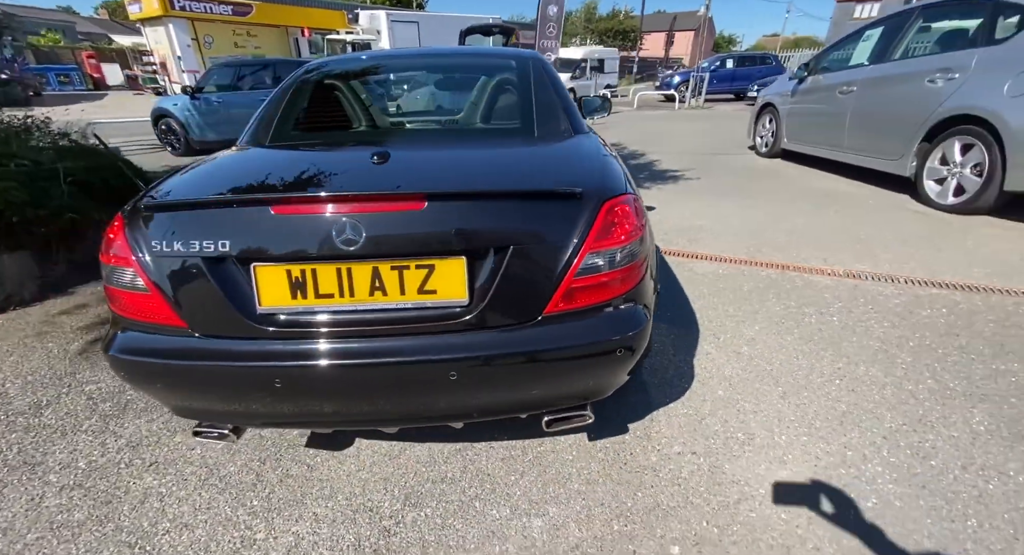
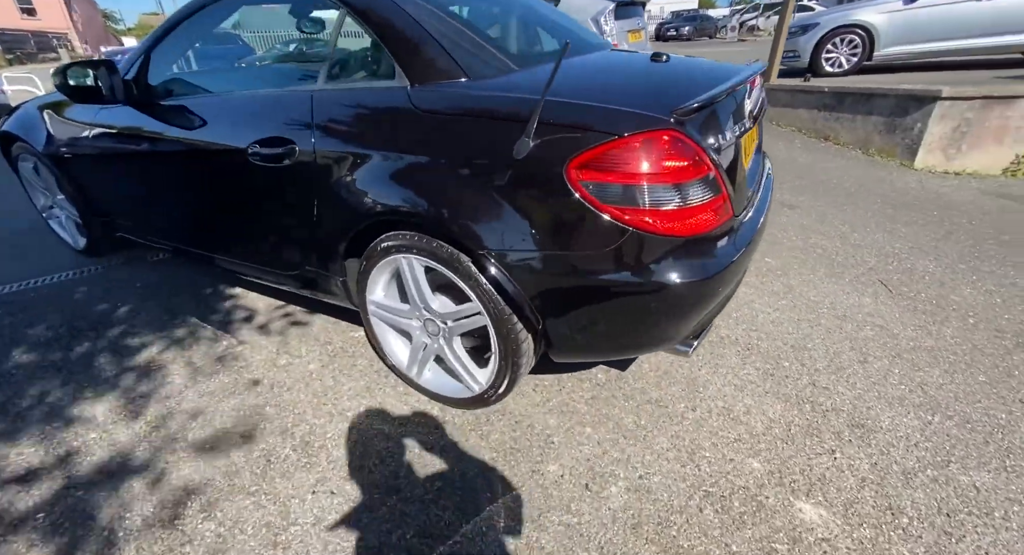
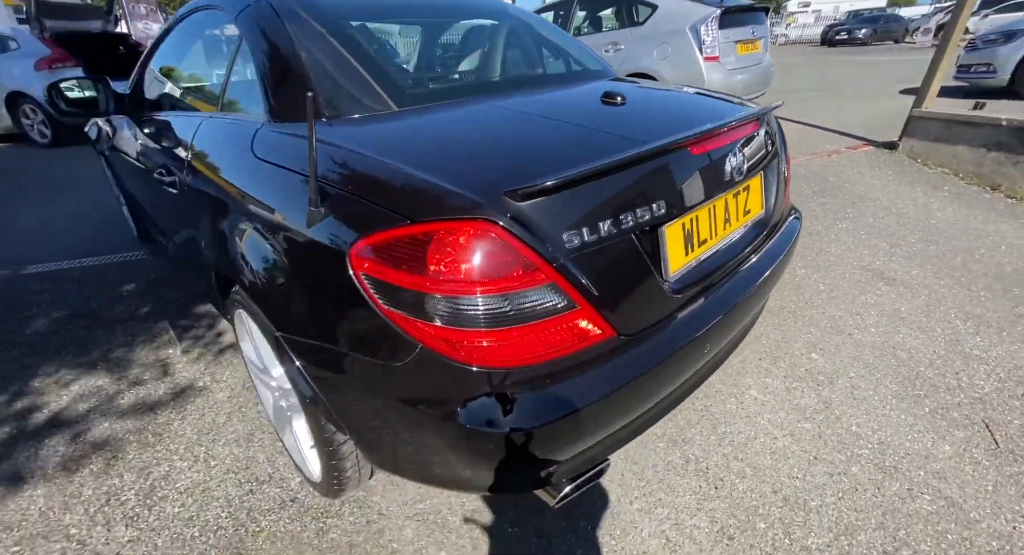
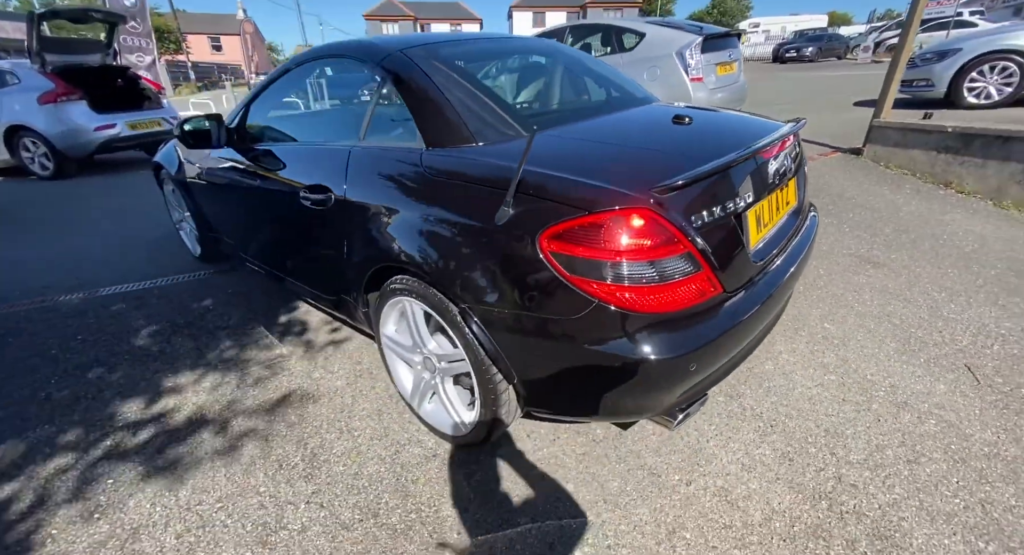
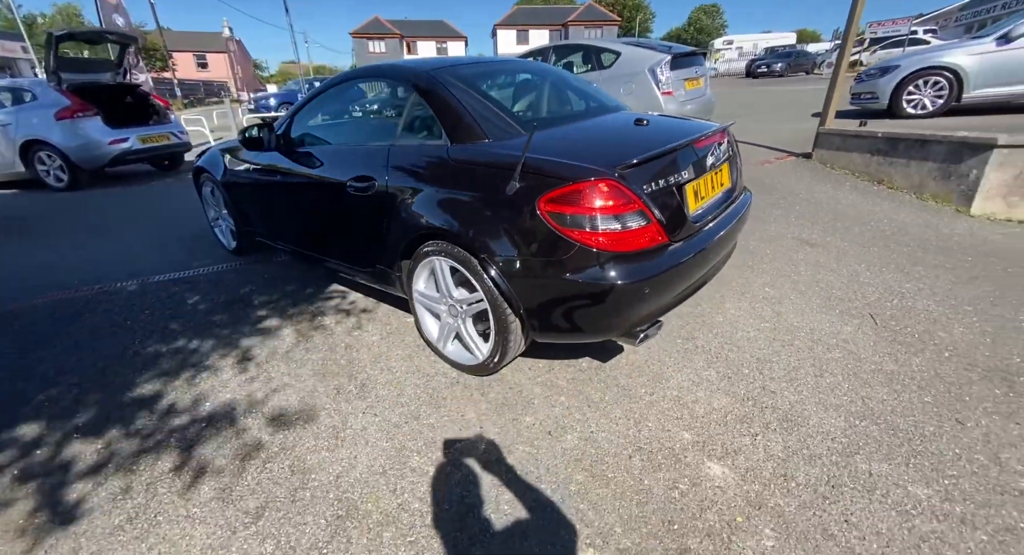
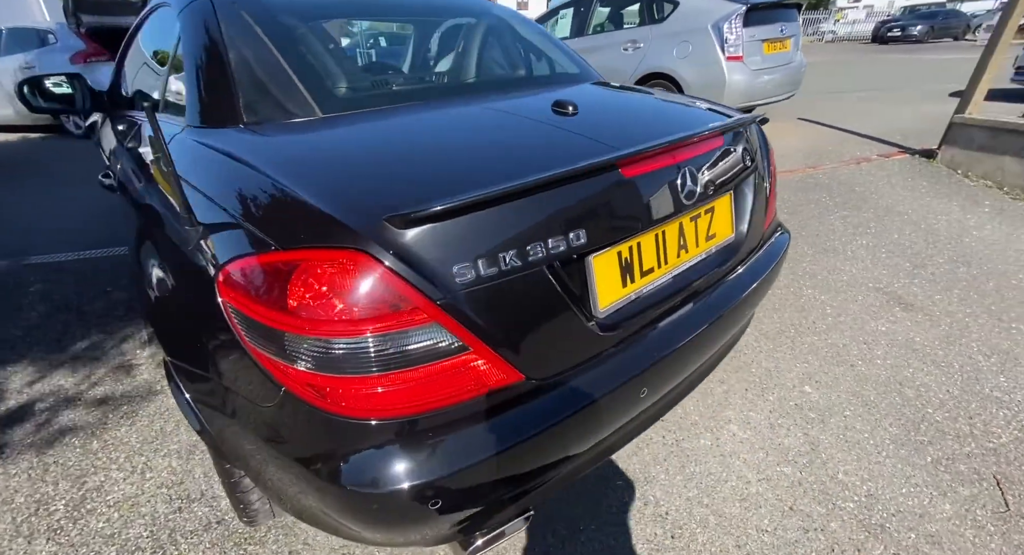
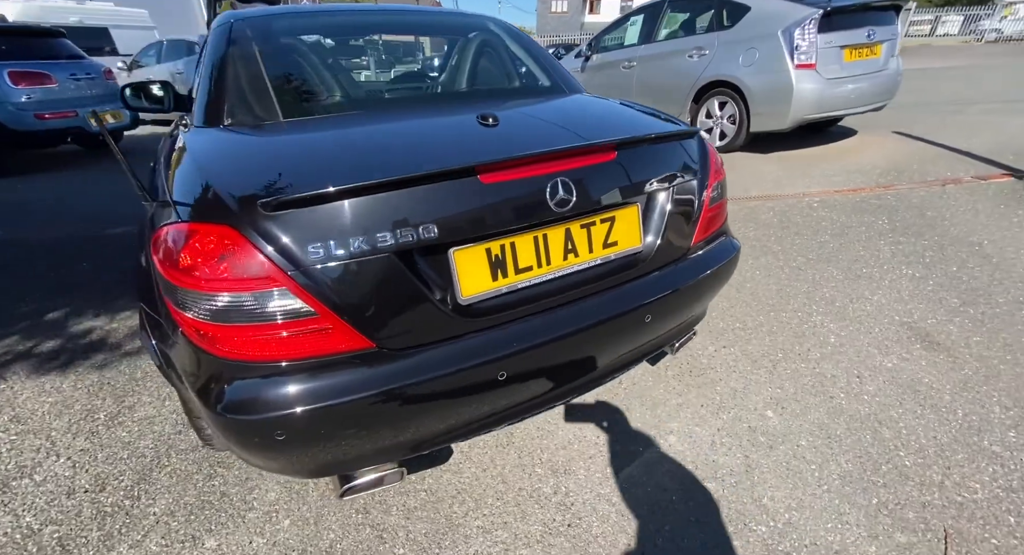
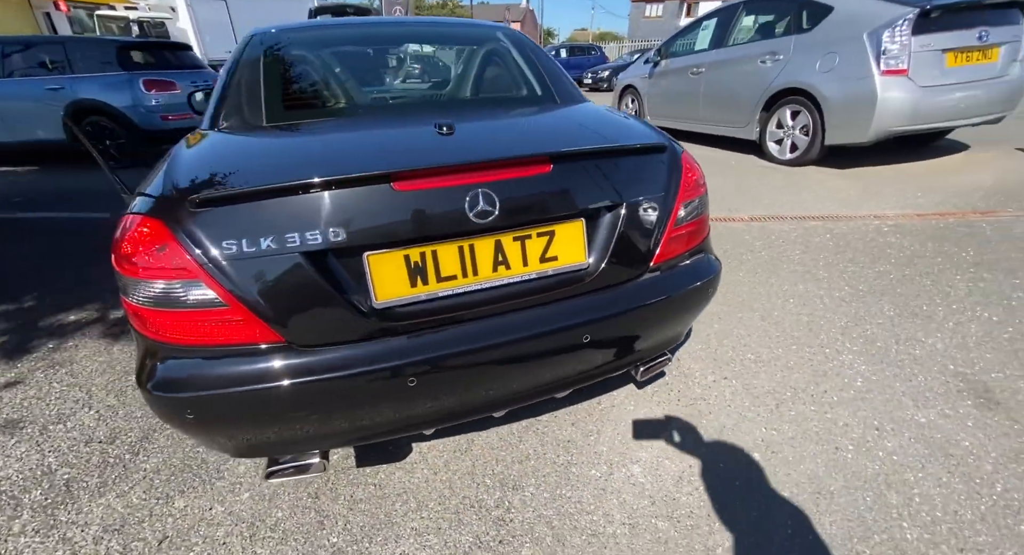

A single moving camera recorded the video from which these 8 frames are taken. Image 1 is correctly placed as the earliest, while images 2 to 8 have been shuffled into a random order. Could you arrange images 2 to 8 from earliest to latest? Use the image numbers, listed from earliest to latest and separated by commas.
8, 7, 6, 3, 4, 5, 2
